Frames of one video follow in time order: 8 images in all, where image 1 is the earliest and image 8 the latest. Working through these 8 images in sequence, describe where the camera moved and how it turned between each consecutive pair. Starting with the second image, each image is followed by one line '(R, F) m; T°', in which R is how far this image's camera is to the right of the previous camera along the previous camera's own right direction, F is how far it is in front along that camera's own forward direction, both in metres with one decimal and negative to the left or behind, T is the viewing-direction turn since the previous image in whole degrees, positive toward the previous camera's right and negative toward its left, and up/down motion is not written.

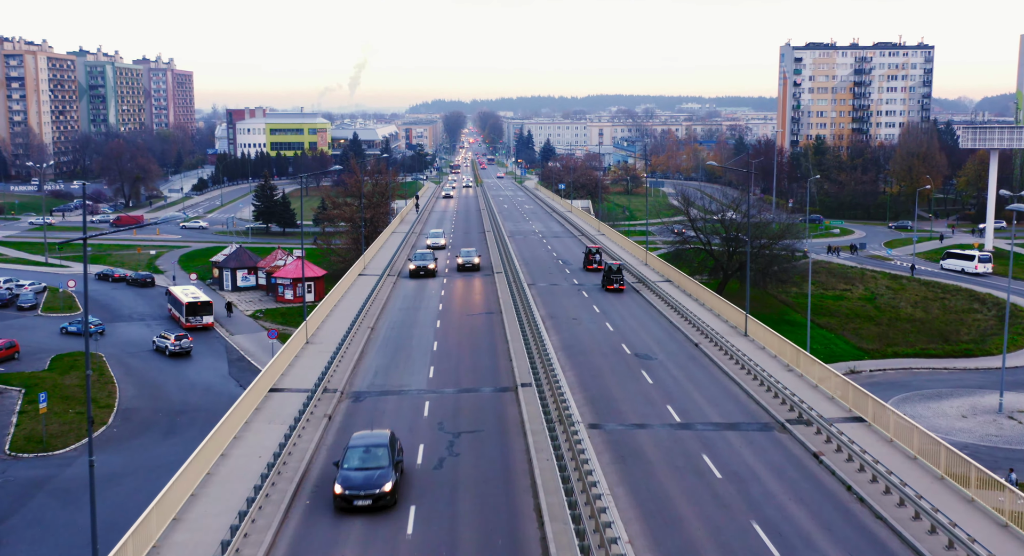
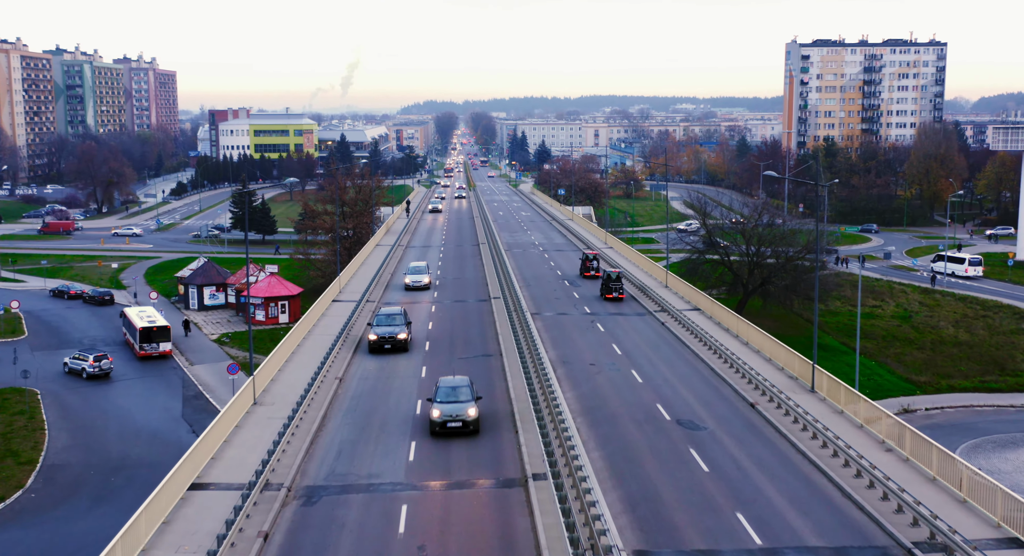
(-0.3, +7.4) m; 0°
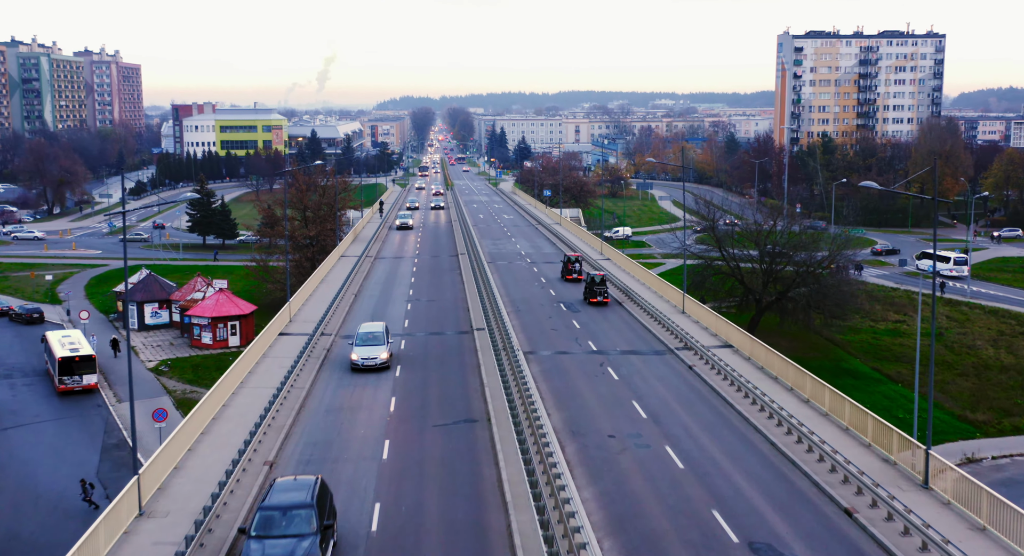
(-0.3, +7.8) m; +1°
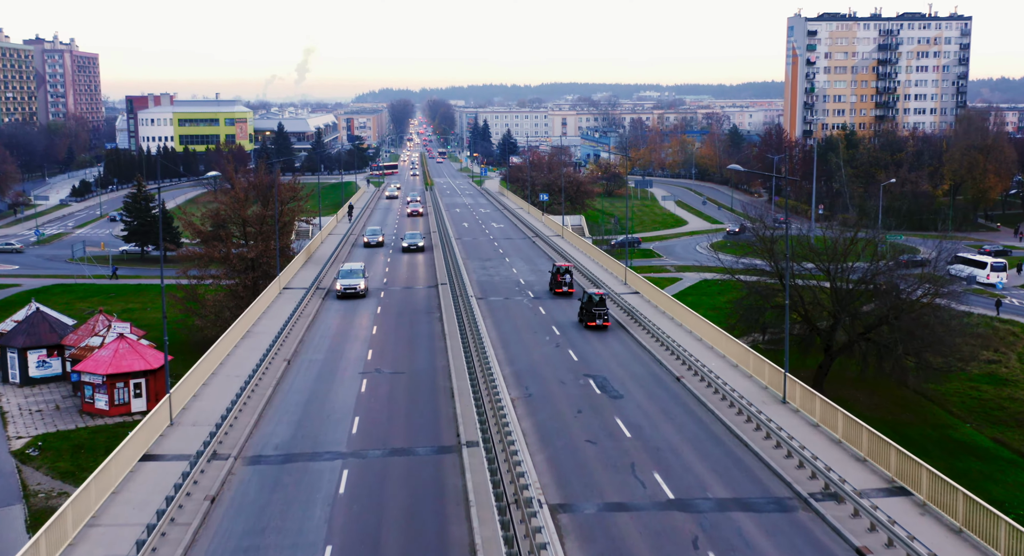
(-0.7, +13.8) m; +1°
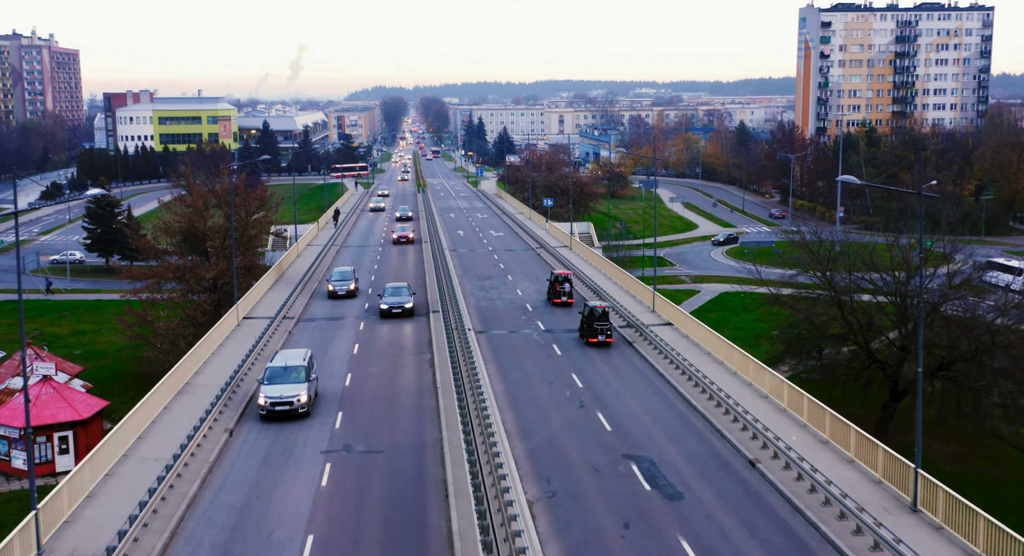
(-0.4, +7.4) m; 0°
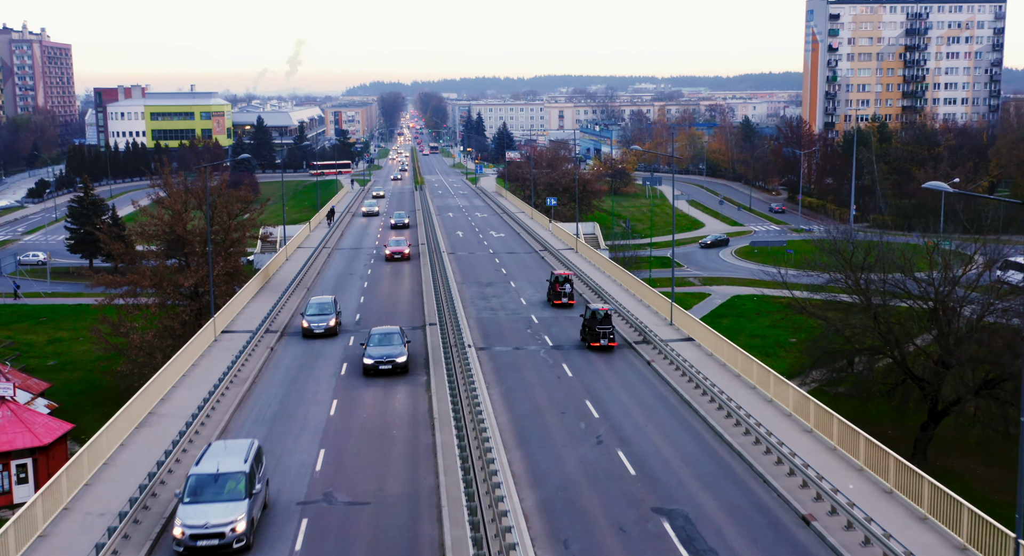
(-0.2, +3.2) m; 0°
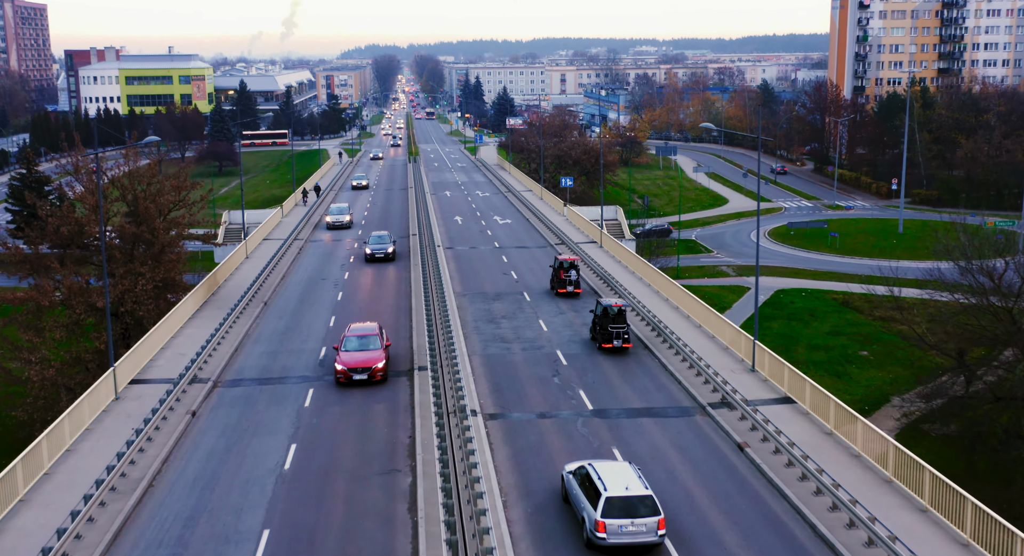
(-0.6, +9.5) m; 0°
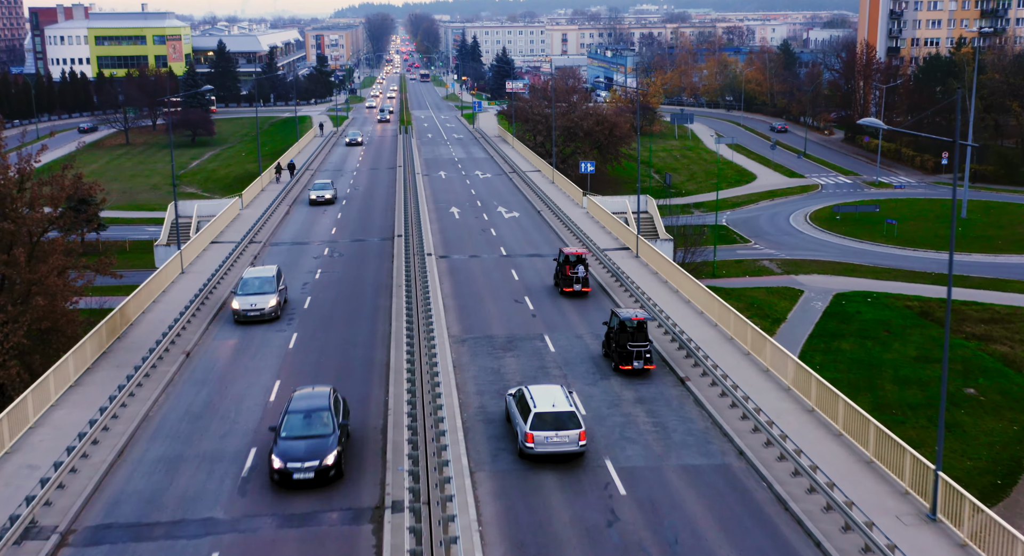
(-0.5, +9.5) m; 0°
